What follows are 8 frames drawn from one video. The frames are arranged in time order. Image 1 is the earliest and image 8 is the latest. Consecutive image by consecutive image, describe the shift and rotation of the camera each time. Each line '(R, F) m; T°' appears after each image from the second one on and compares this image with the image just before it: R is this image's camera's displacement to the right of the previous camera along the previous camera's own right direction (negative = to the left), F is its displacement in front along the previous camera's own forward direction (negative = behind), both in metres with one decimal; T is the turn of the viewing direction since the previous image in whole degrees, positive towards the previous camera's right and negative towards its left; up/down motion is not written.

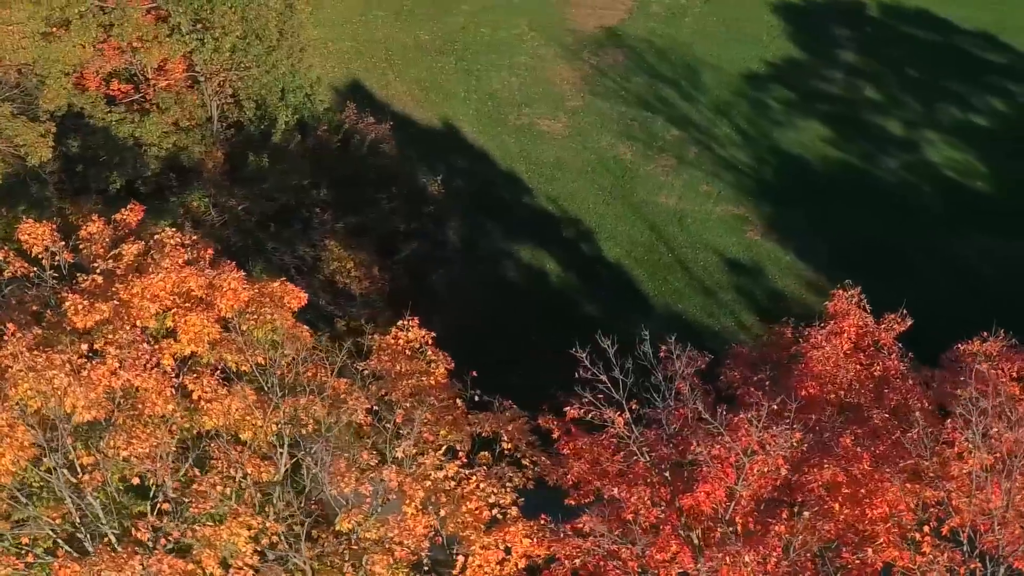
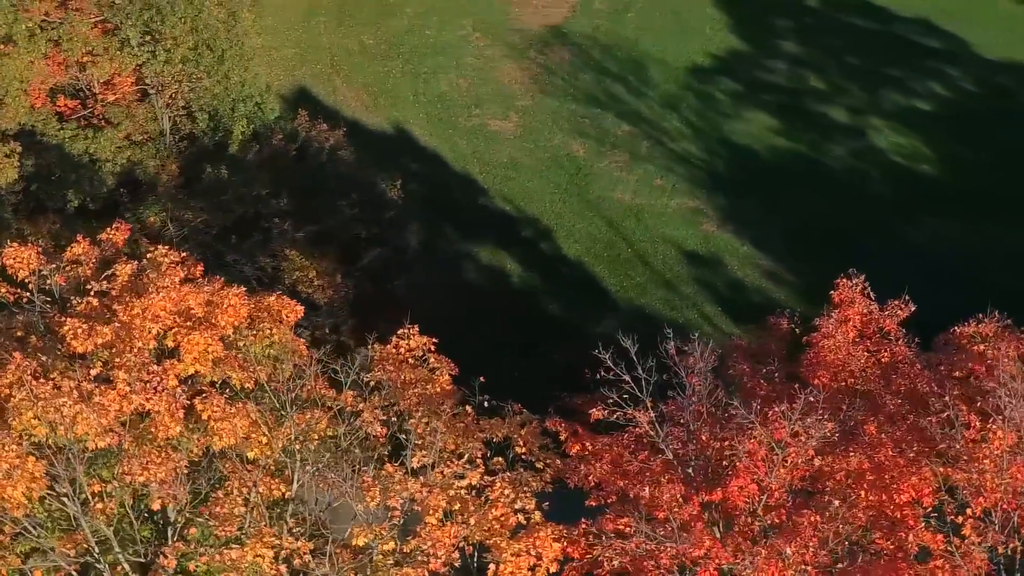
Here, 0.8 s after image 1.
(-0.7, +0.1) m; +3°
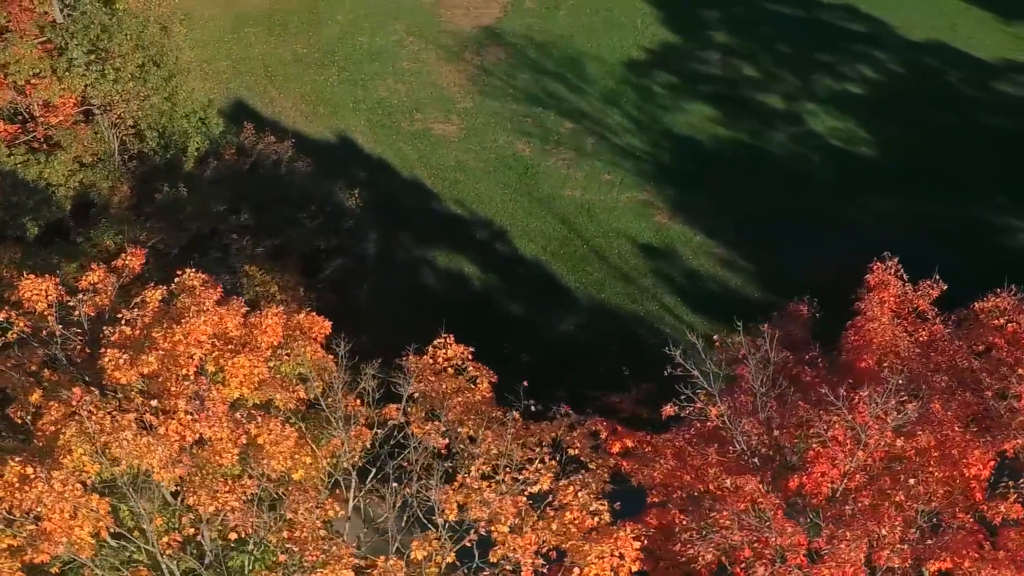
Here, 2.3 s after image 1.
(-1.2, +0.1) m; +4°
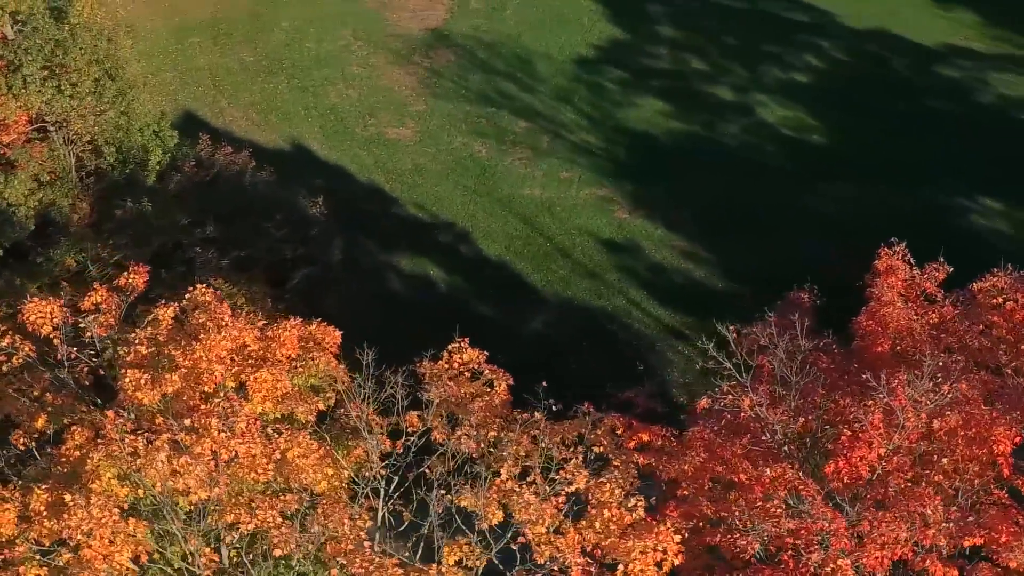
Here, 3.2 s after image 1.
(-0.8, 0.0) m; +3°
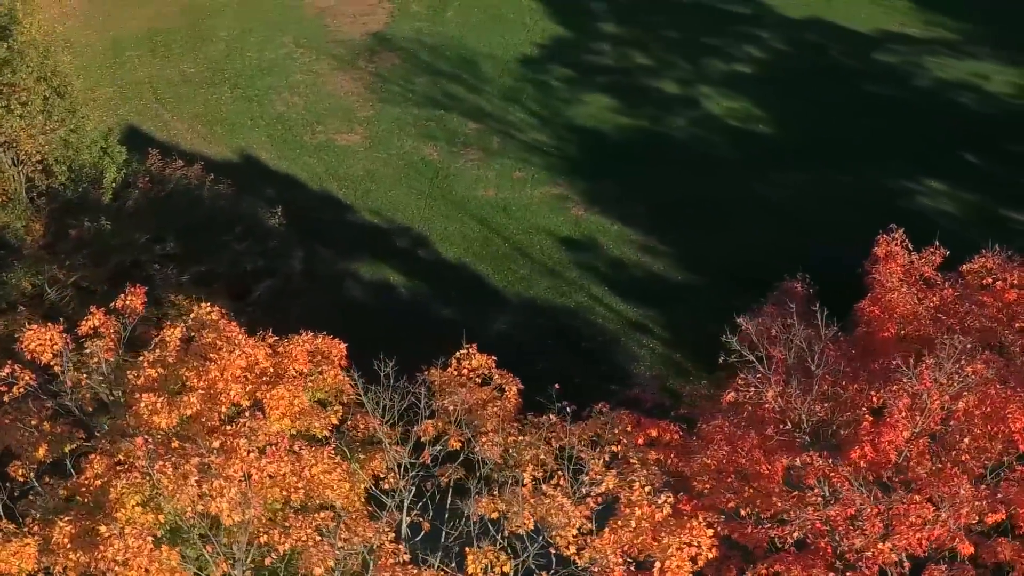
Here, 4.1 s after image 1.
(-0.7, 0.0) m; +3°
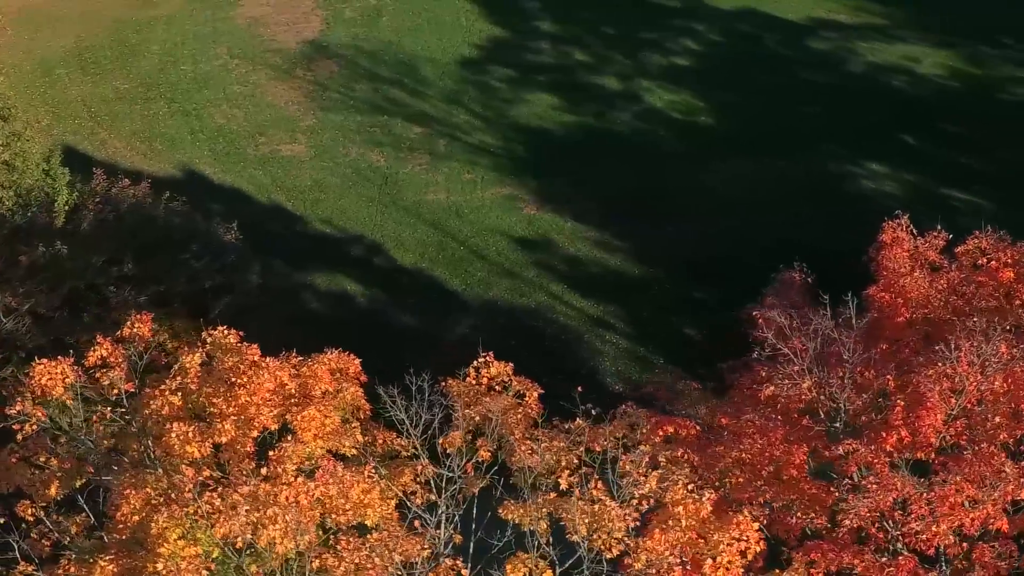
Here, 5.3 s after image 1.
(-0.9, +0.1) m; +4°
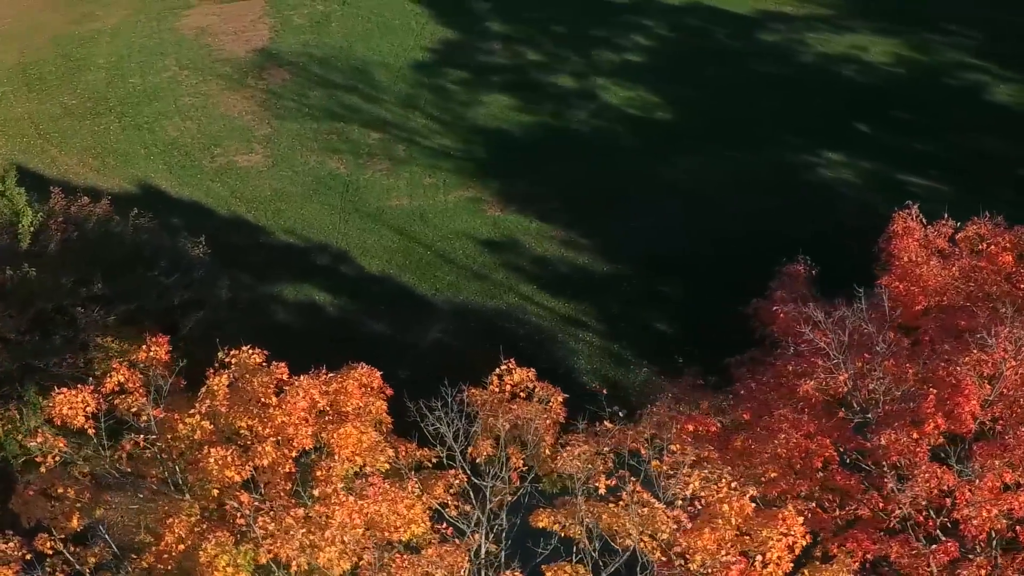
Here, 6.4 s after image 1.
(-0.8, +0.1) m; +3°
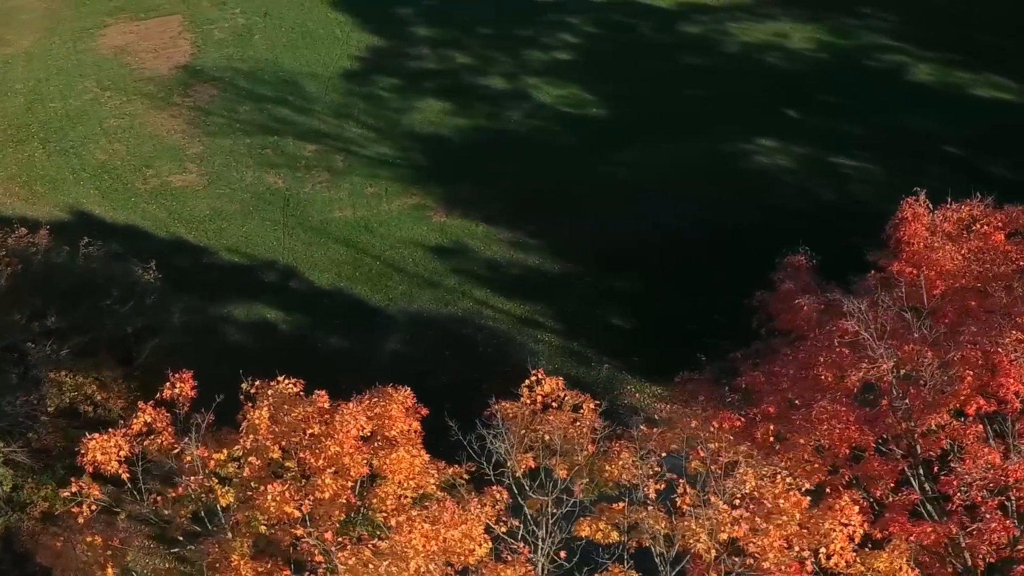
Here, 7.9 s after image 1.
(-1.1, +0.1) m; +4°
